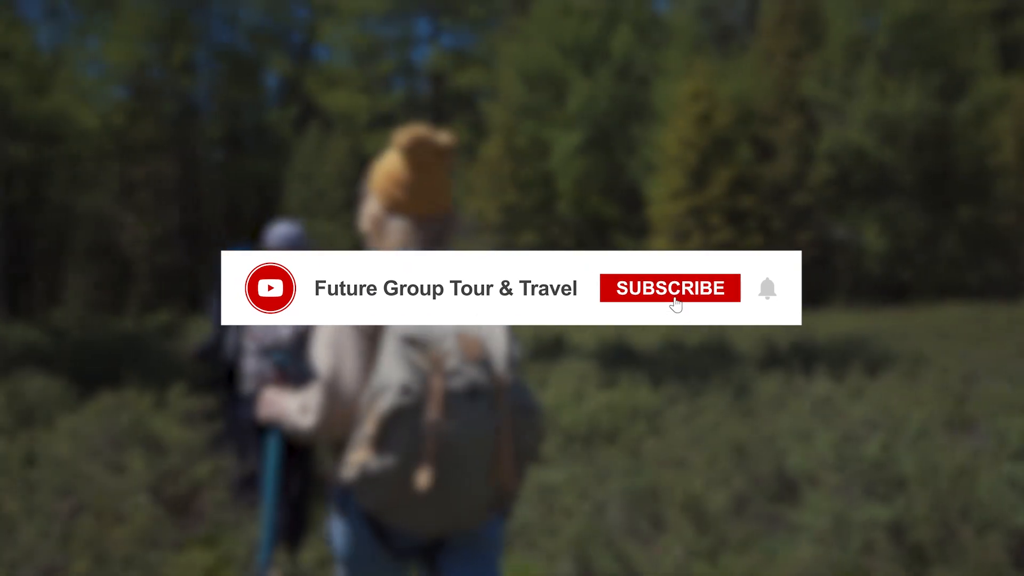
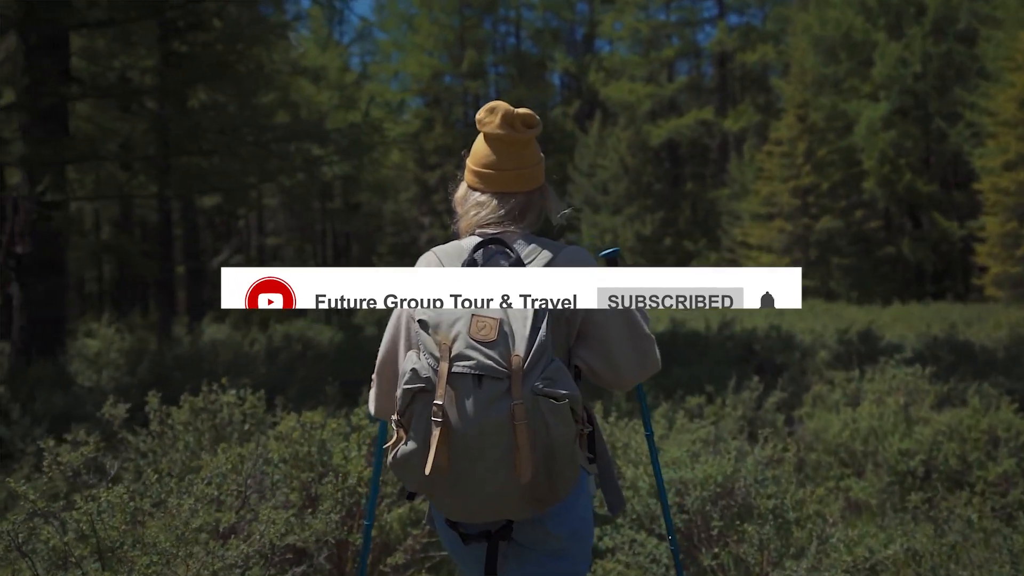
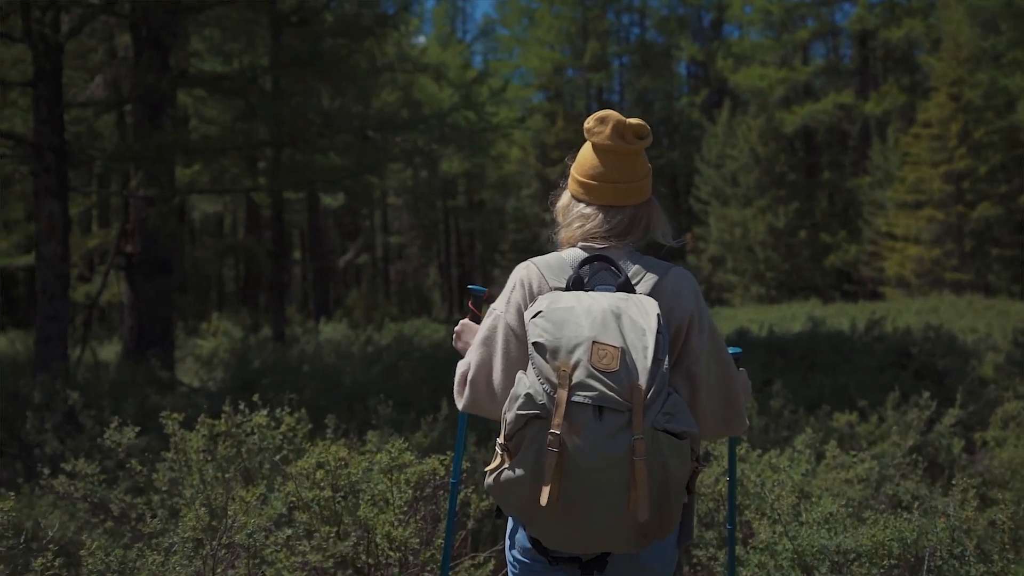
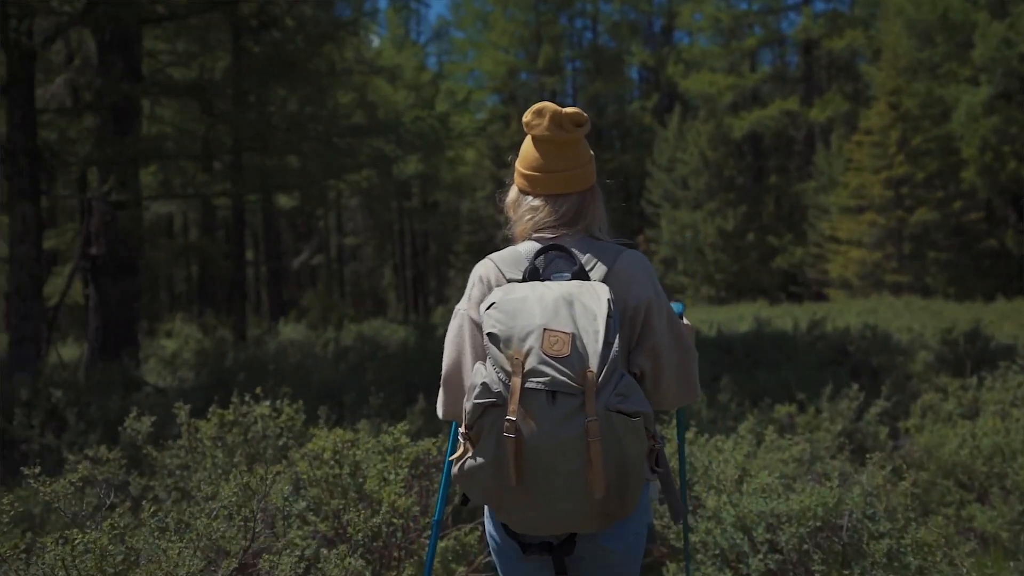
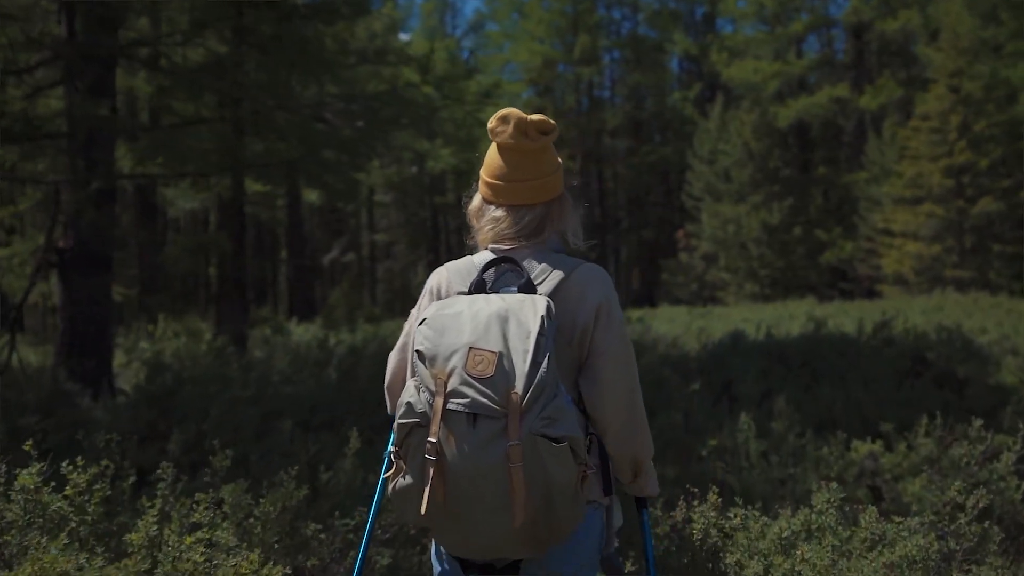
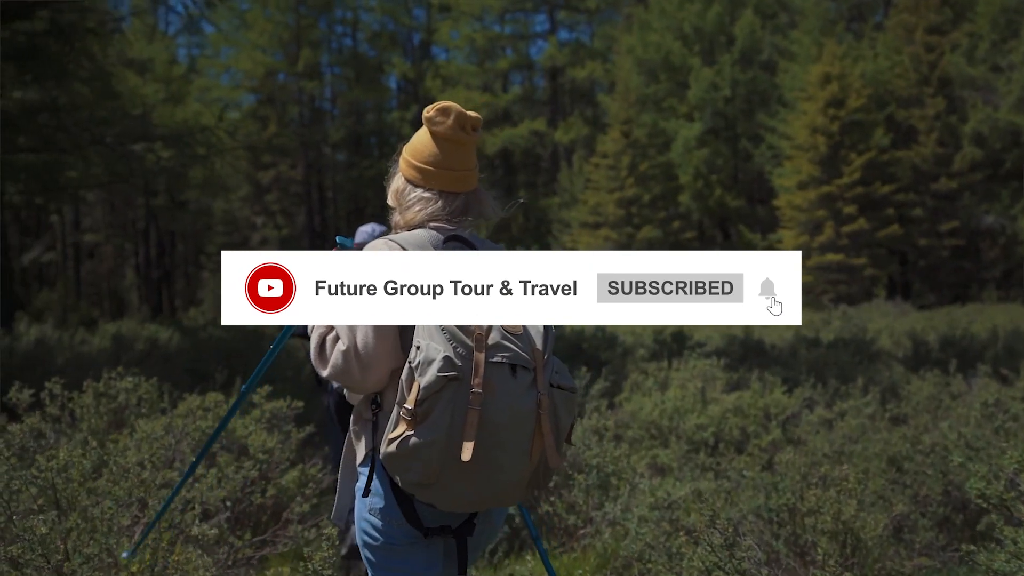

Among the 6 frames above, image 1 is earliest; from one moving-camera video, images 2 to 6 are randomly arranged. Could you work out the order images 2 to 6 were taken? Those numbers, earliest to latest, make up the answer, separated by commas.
6, 2, 4, 3, 5
